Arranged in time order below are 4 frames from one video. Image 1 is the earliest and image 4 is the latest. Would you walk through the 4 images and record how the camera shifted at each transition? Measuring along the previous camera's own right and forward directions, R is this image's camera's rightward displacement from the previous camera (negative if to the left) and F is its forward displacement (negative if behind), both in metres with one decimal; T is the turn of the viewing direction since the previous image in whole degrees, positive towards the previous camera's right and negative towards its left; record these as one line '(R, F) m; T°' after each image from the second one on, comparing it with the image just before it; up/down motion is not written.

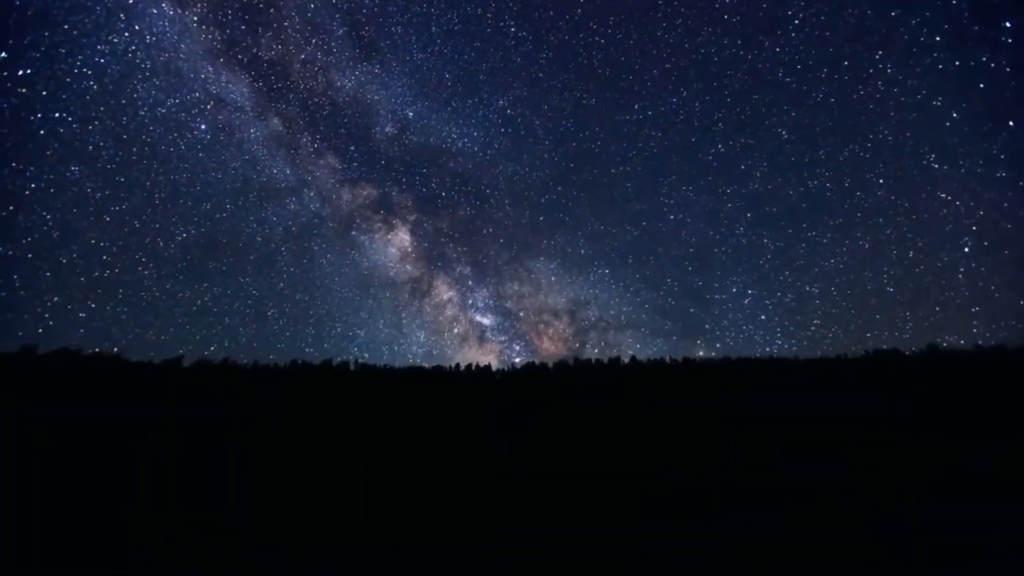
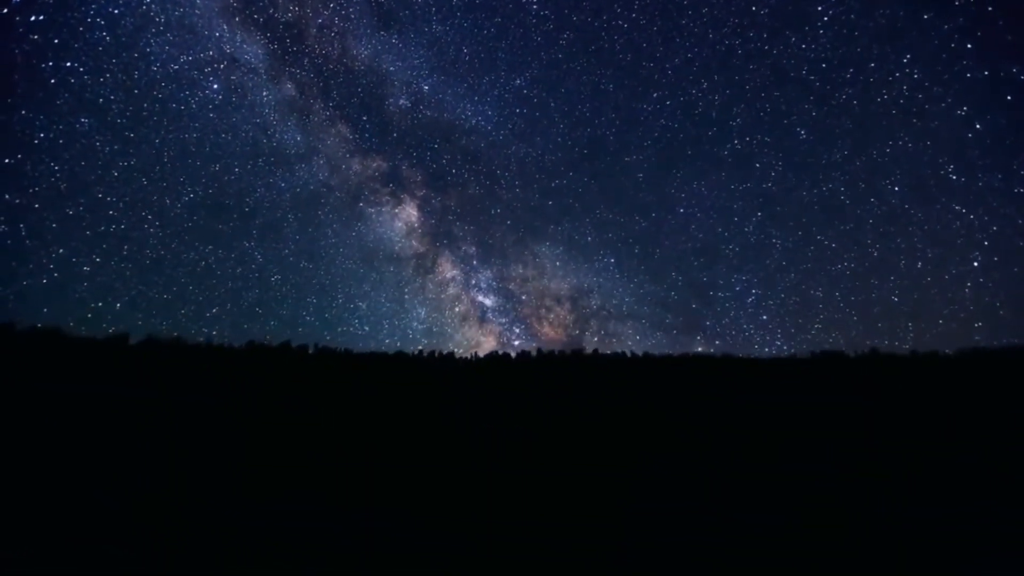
(0.0, +1.6) m; 0°
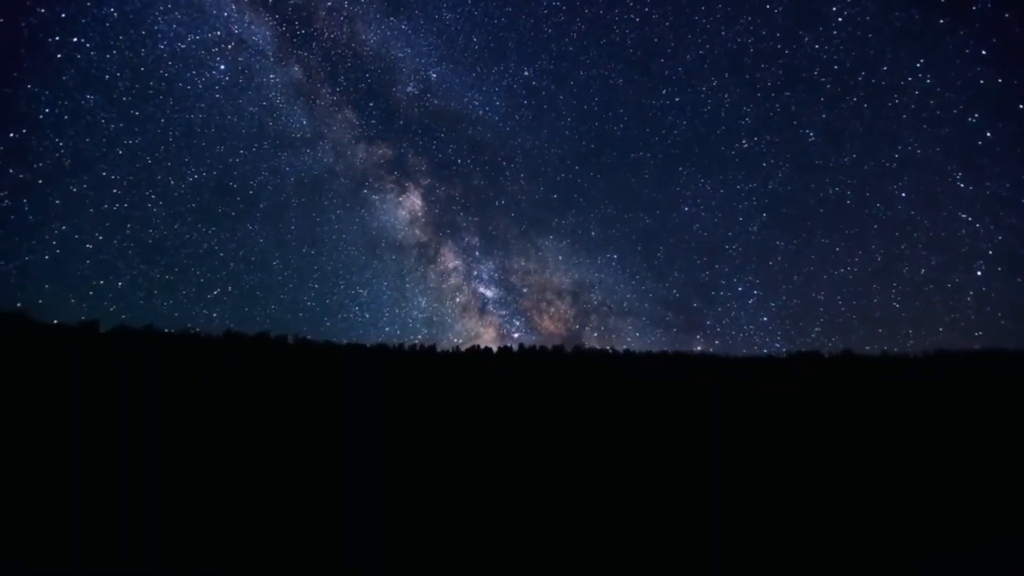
(0.0, +0.7) m; 0°
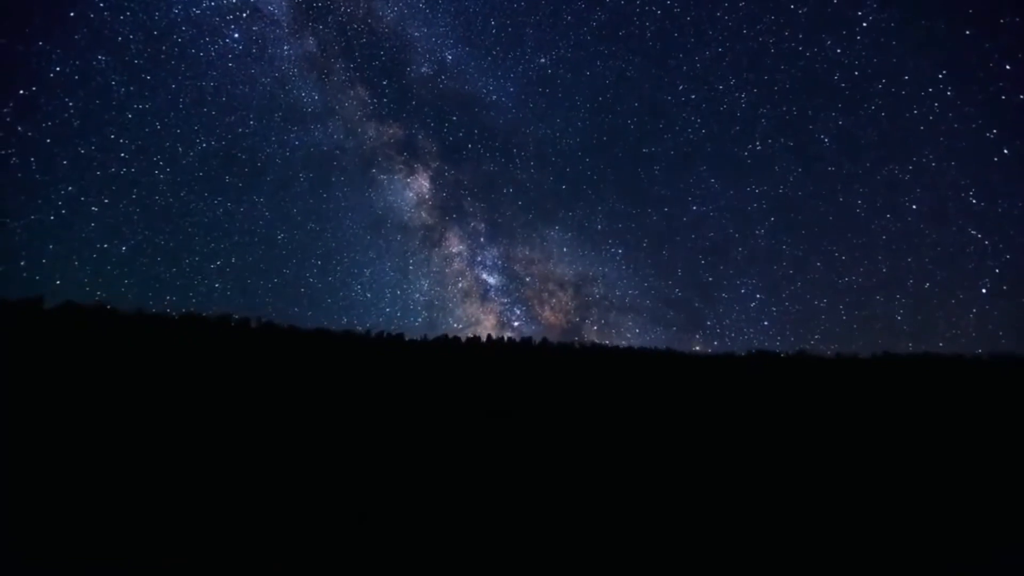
(0.0, +1.1) m; 0°
